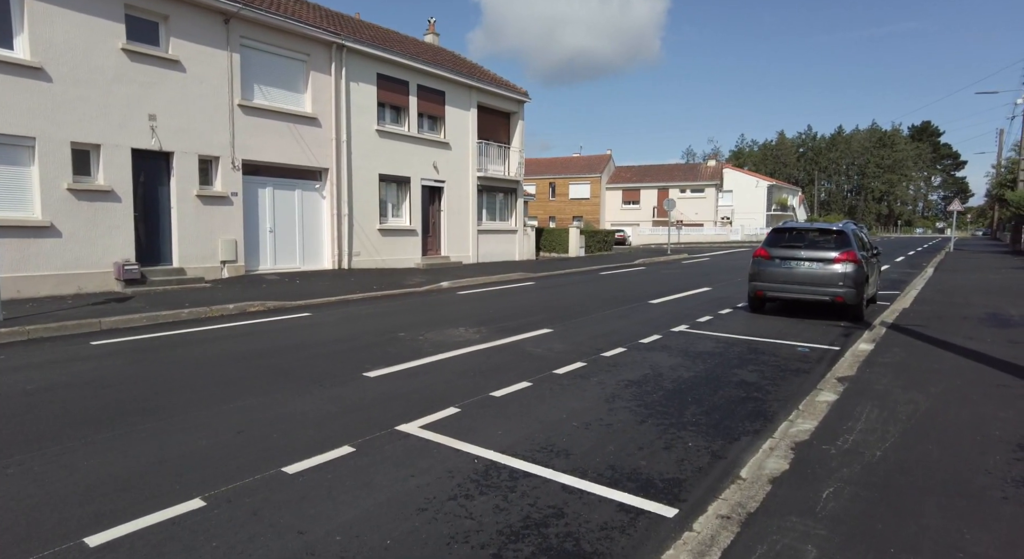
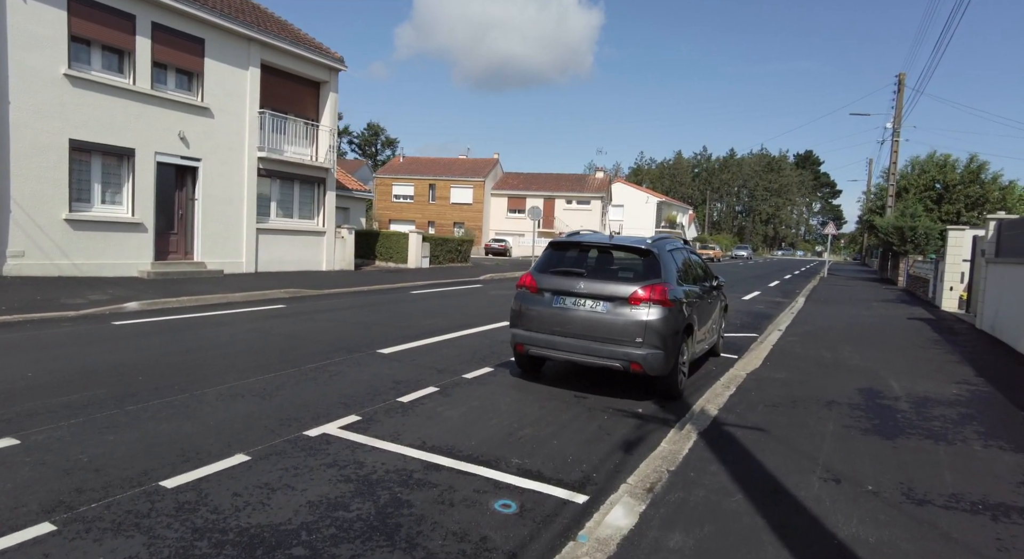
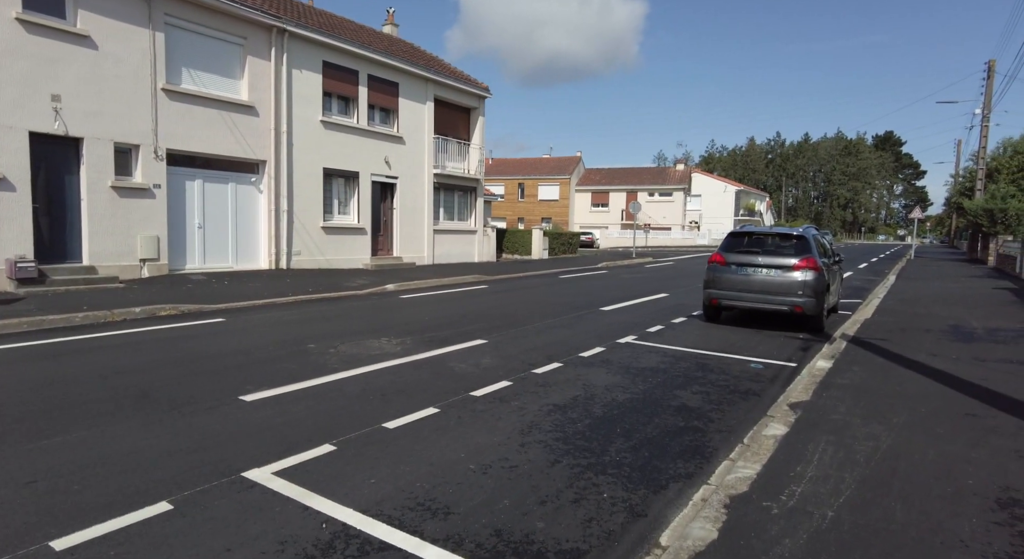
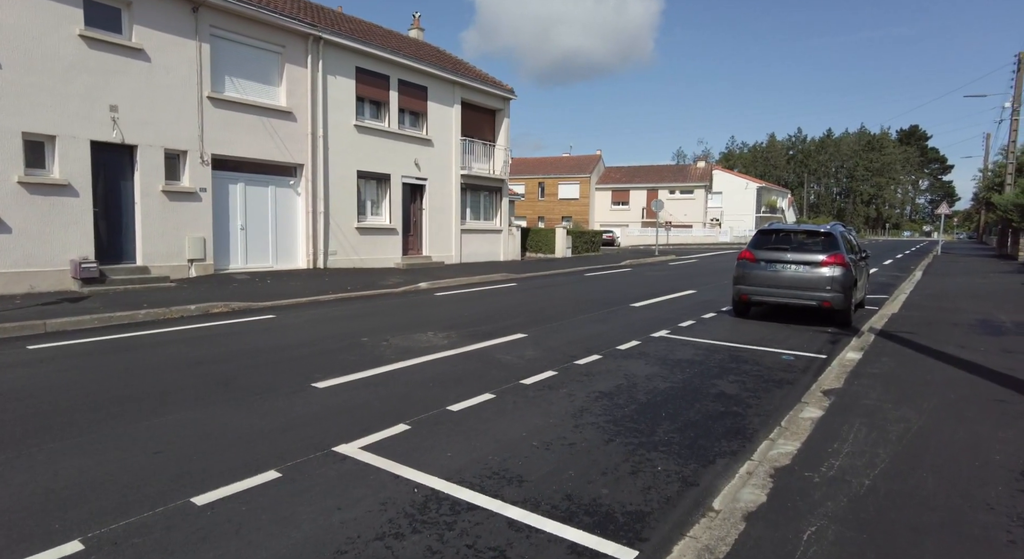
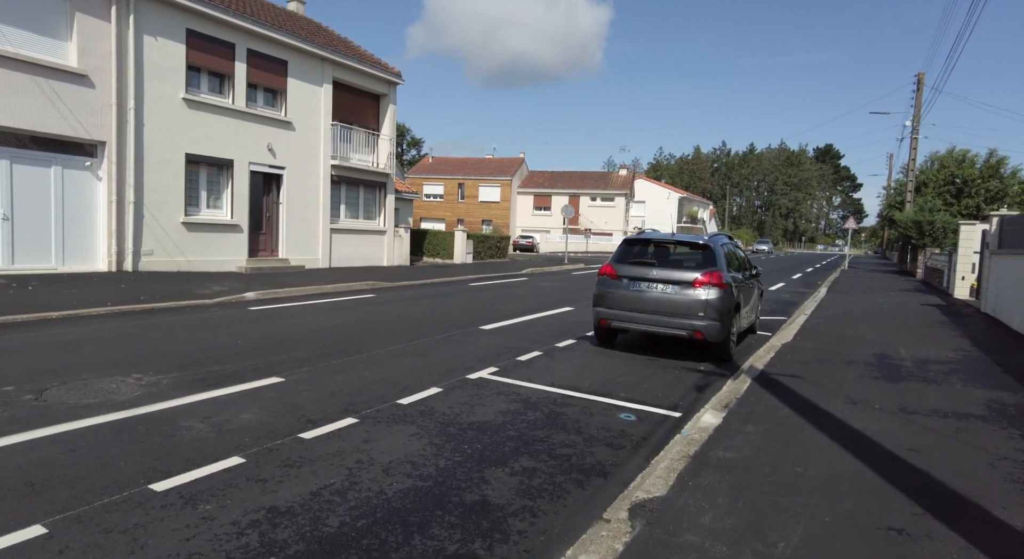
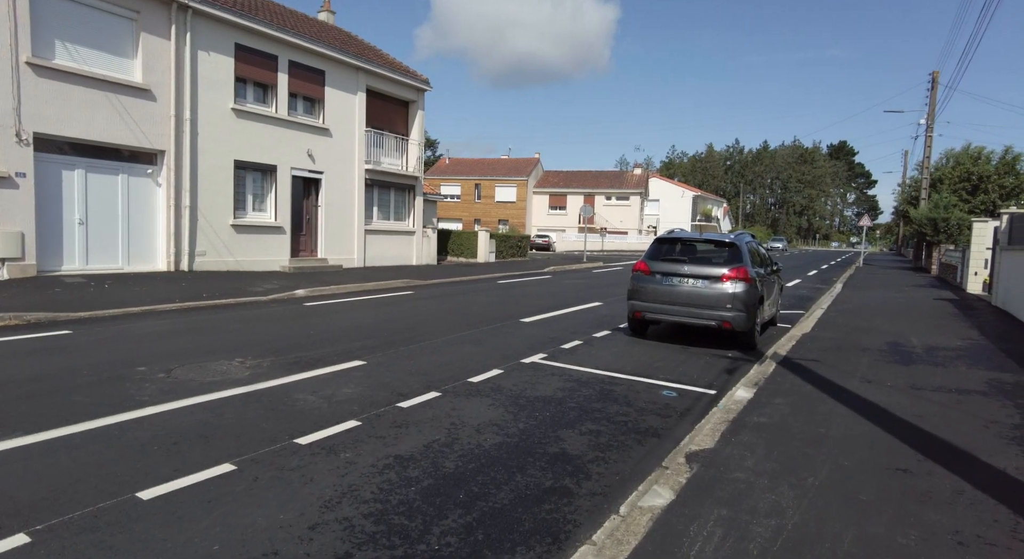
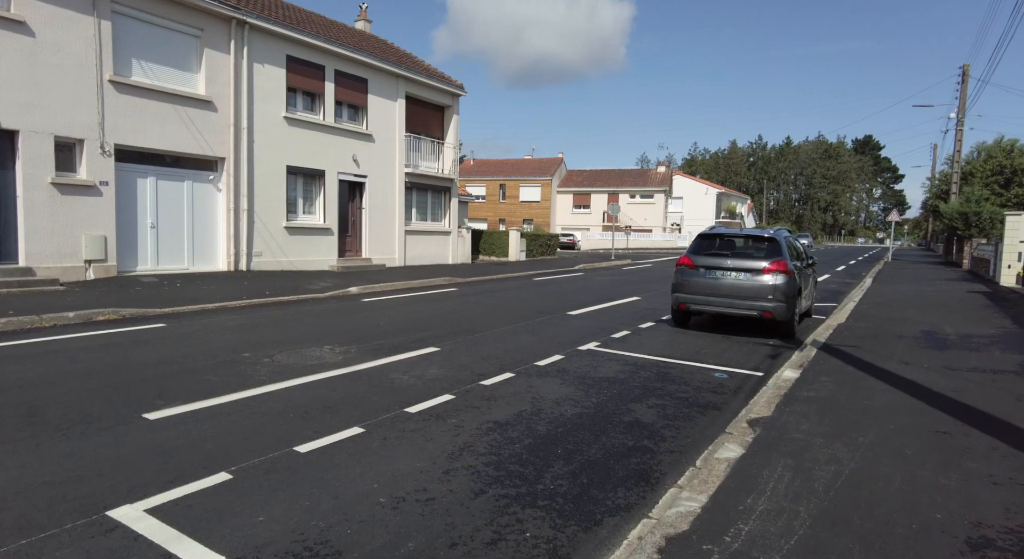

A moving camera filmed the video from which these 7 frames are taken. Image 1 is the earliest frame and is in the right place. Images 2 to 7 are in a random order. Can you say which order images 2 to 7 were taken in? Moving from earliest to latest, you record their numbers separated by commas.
4, 3, 7, 6, 5, 2
